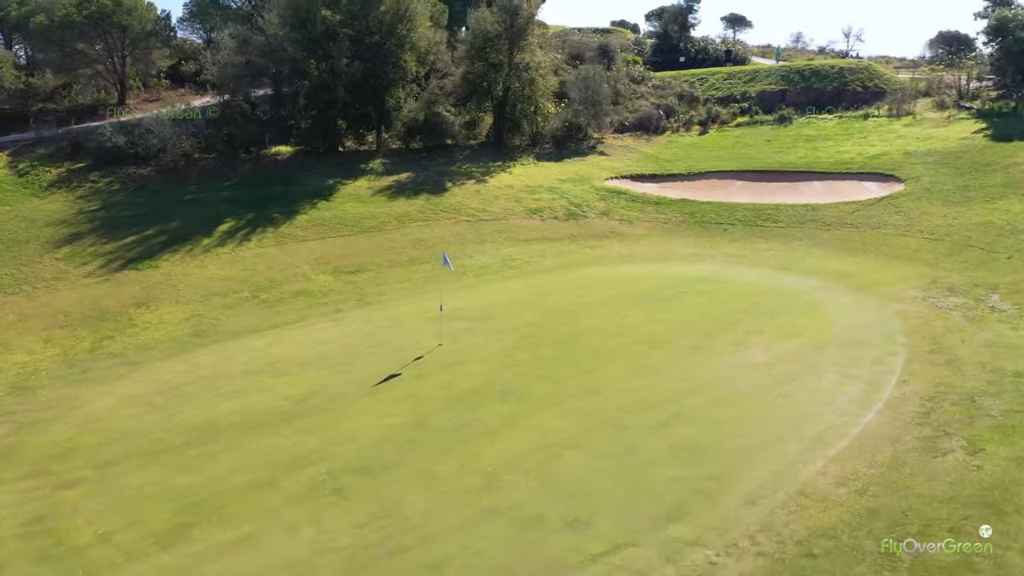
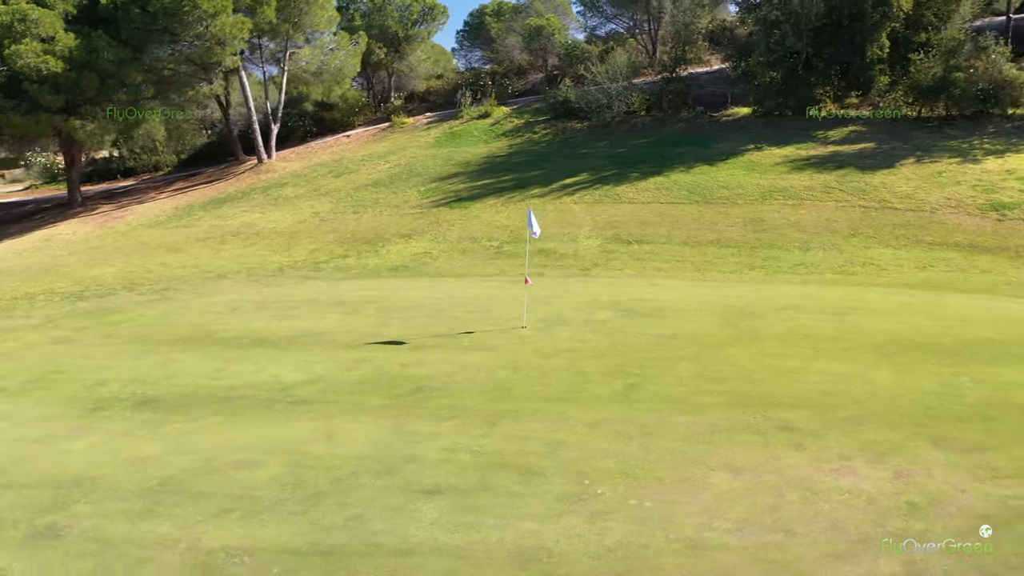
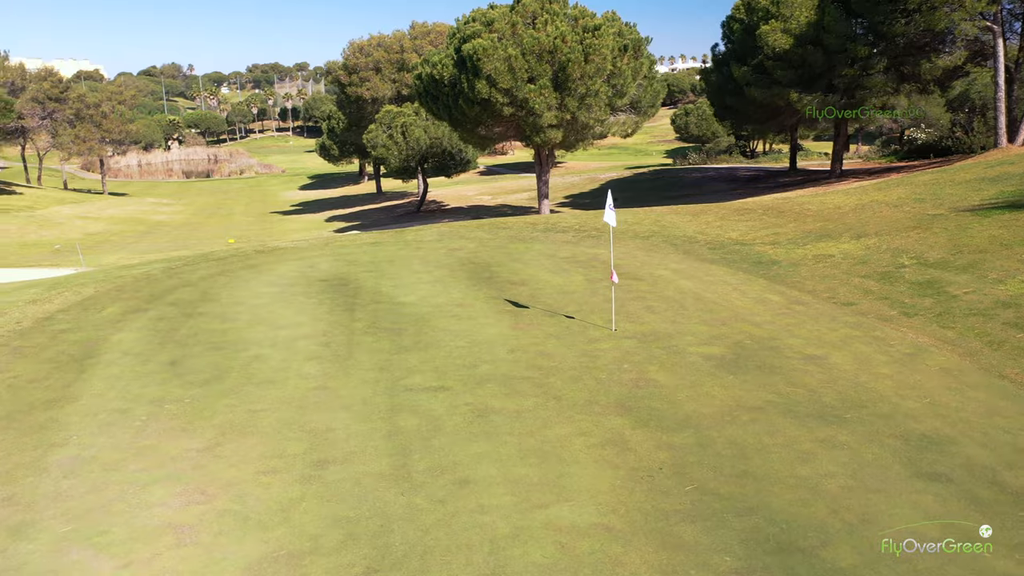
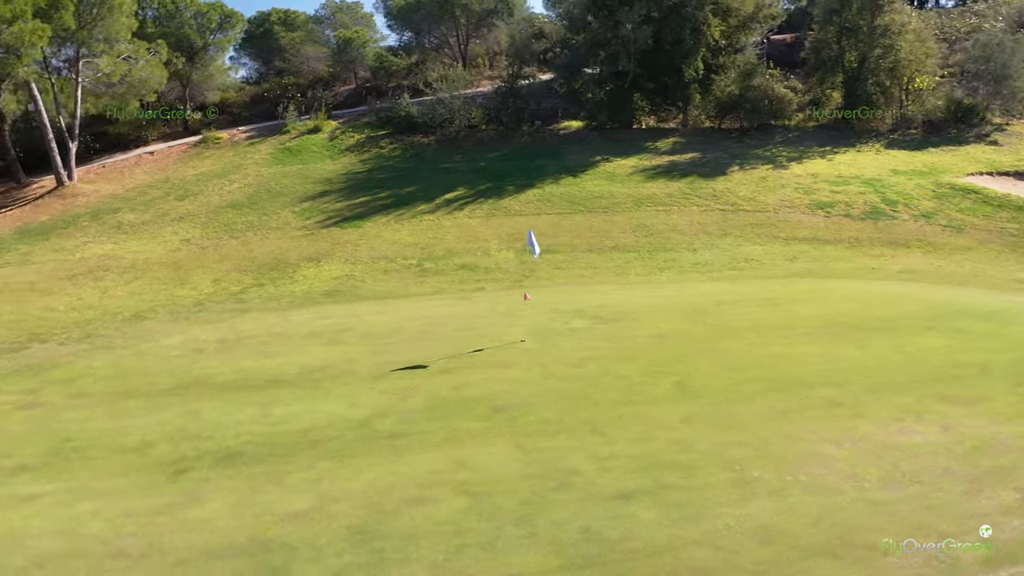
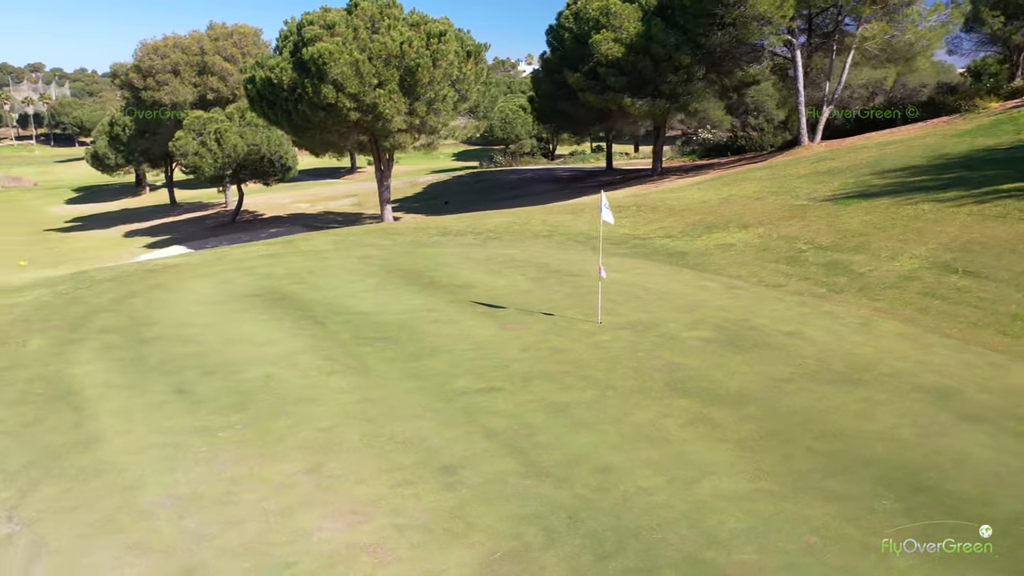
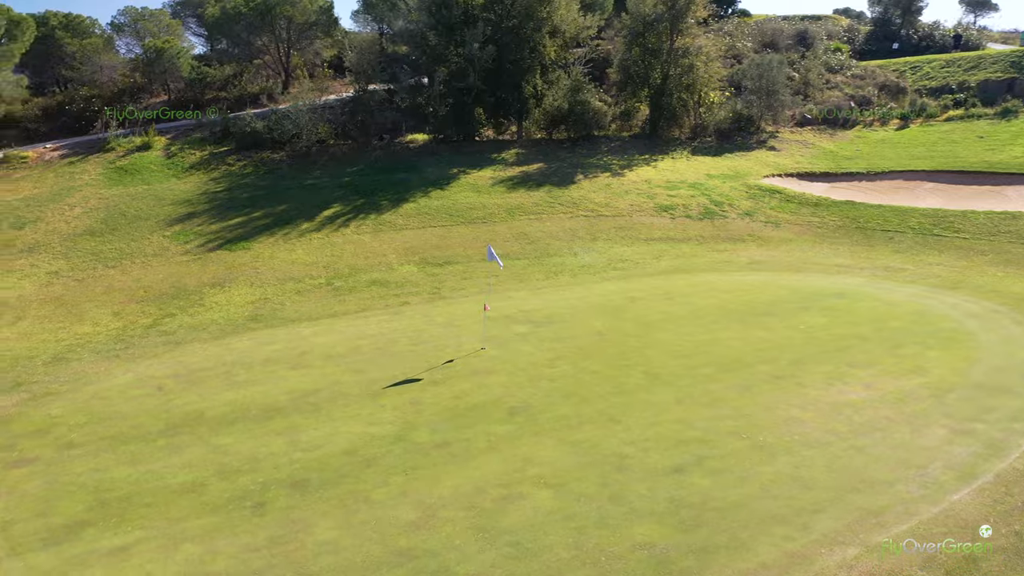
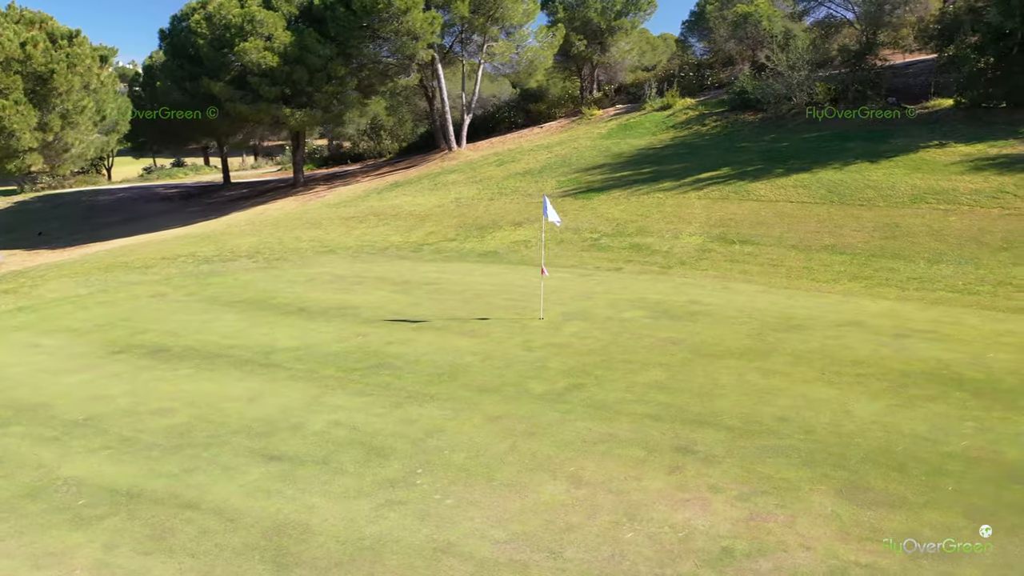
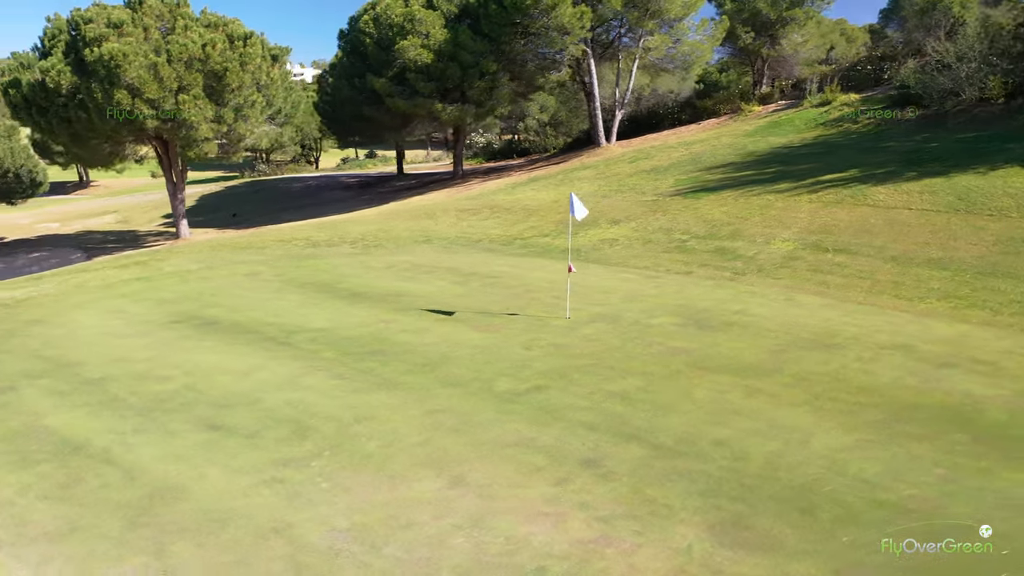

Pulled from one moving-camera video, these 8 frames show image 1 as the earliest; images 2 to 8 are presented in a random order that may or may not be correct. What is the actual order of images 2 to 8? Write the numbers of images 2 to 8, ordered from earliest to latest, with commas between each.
6, 4, 2, 7, 8, 5, 3
